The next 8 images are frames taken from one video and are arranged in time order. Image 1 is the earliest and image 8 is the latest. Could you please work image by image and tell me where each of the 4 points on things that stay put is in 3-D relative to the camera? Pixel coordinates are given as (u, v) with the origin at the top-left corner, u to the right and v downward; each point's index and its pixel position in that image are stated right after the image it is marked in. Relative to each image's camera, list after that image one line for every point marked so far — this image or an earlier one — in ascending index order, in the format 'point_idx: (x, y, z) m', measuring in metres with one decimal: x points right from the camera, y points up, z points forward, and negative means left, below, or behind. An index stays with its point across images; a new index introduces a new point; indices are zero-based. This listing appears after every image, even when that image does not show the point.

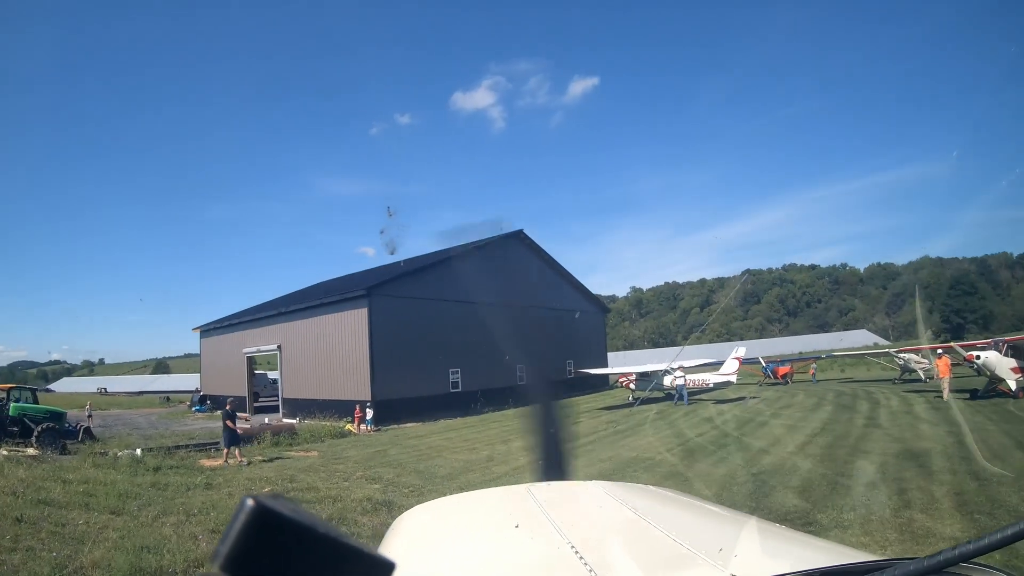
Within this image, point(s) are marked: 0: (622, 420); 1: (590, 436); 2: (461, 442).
0: (+2.2, -2.7, +12.9) m
1: (+1.3, -2.4, +10.1) m
2: (-0.7, -2.3, +9.7) m
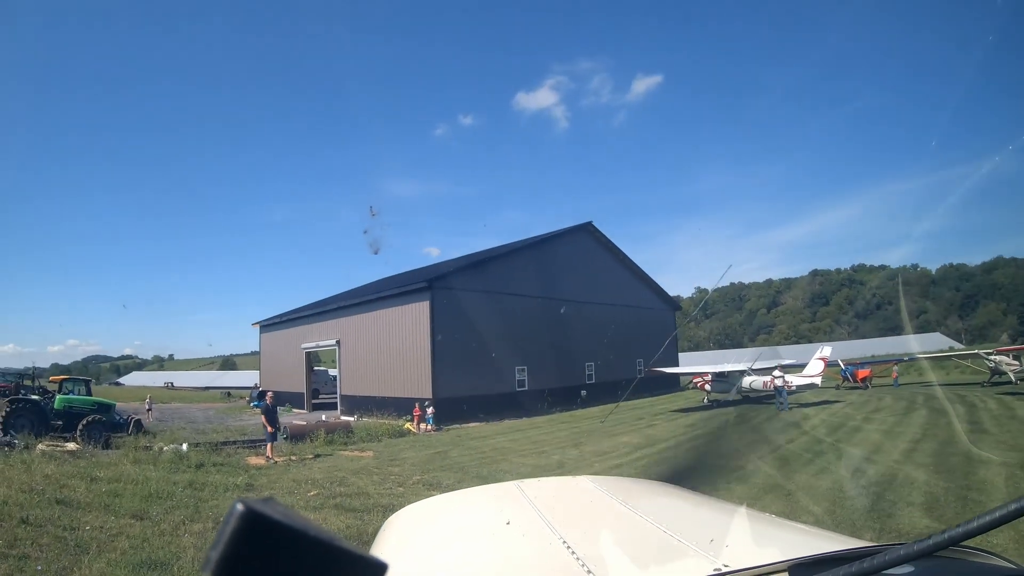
0: (+3.4, -2.6, +11.8) m
1: (+2.2, -2.2, +9.1) m
2: (+0.2, -2.2, +8.9) m
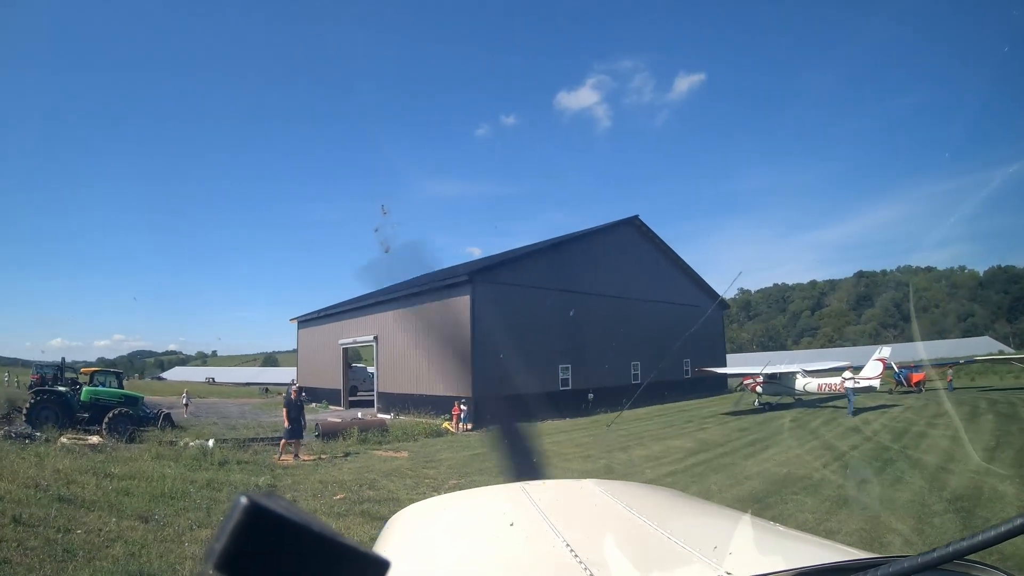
0: (+4.1, -2.5, +11.1) m
1: (+2.8, -2.1, +8.4) m
2: (+0.8, -2.1, +8.4) m
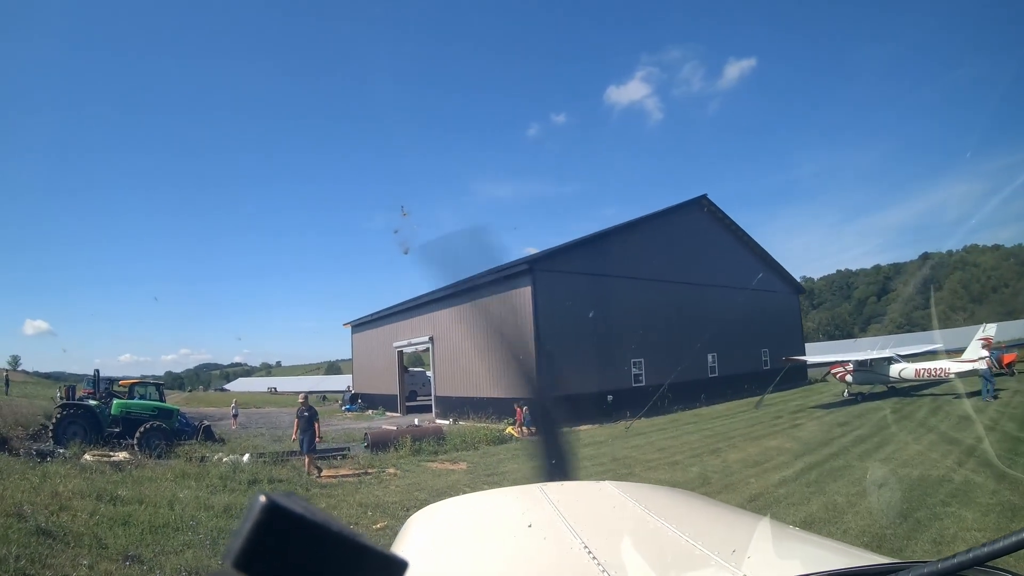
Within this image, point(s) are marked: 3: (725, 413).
0: (+5.2, -2.1, +9.8) m
1: (+3.6, -1.9, +7.3) m
2: (+1.6, -1.9, +7.4) m
3: (+4.5, -2.7, +13.7) m
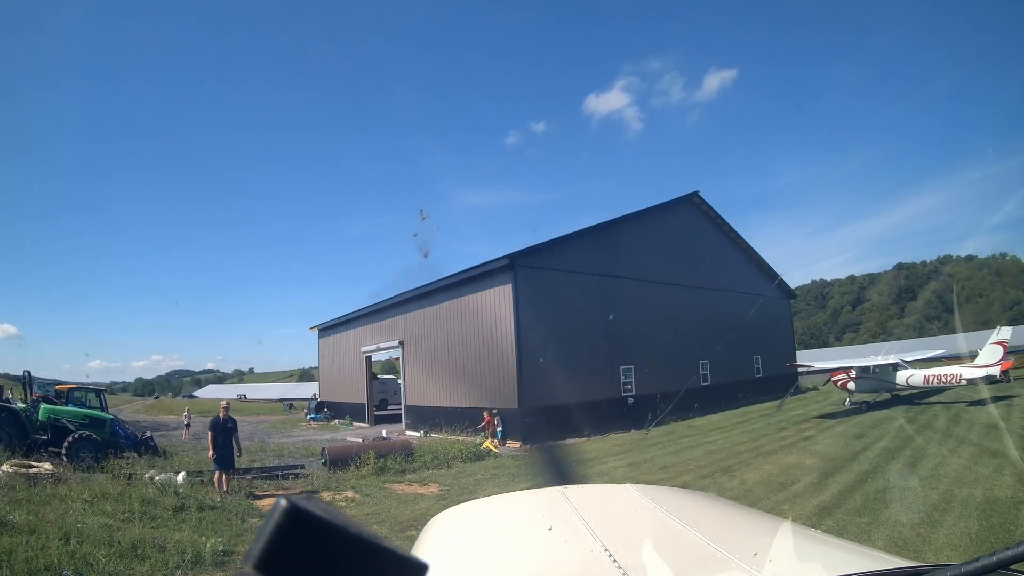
0: (+4.9, -2.1, +8.9) m
1: (+3.4, -1.8, +6.3) m
2: (+1.4, -1.8, +6.4) m
3: (+4.1, -2.7, +12.7) m
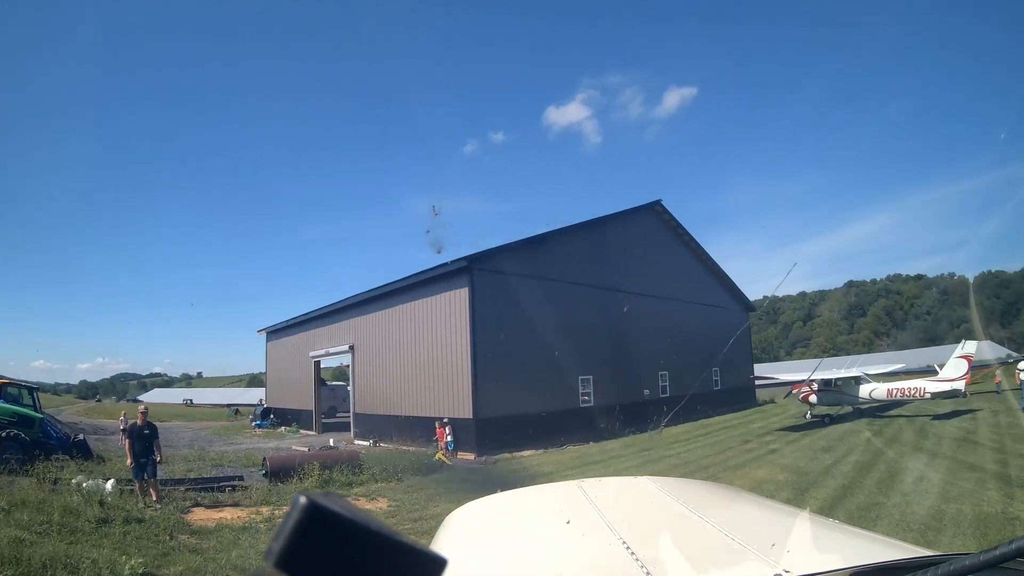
0: (+4.4, -2.2, +8.7) m
1: (+3.0, -1.8, +6.0) m
2: (+1.0, -1.8, +6.0) m
3: (+3.4, -2.8, +12.4) m
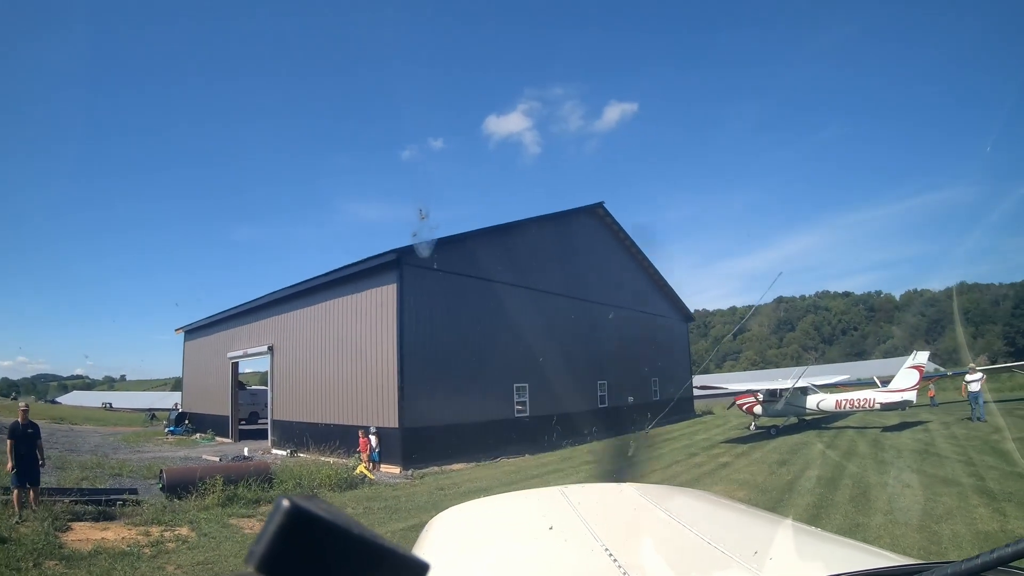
0: (+3.7, -2.2, +8.2) m
1: (+2.5, -1.8, +5.5) m
2: (+0.5, -1.7, +5.3) m
3: (+2.3, -2.9, +11.9) m
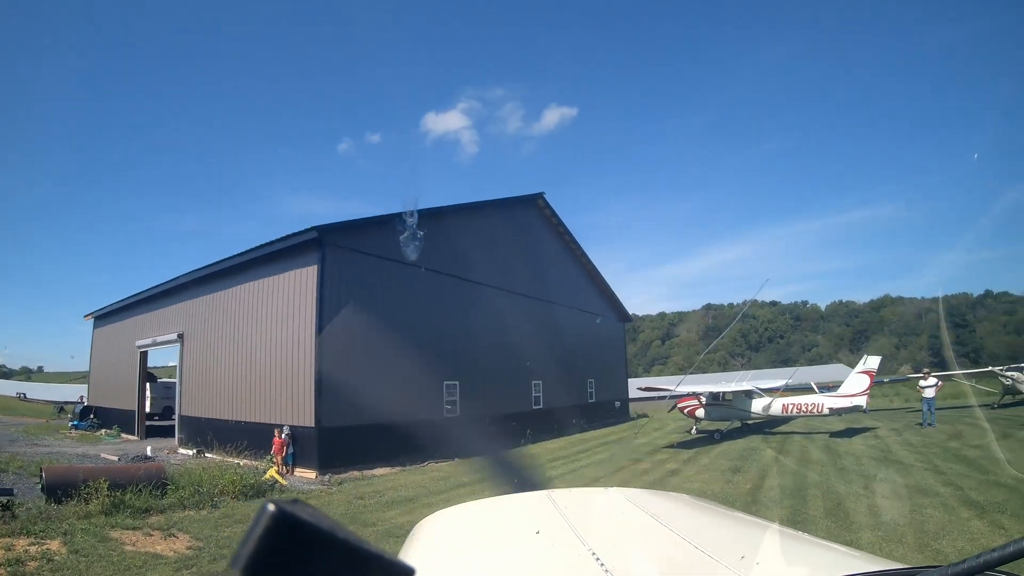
0: (+3.0, -2.2, +7.9) m
1: (+2.1, -1.7, +5.0) m
2: (+0.1, -1.6, +4.7) m
3: (+1.4, -2.8, +11.4) m
